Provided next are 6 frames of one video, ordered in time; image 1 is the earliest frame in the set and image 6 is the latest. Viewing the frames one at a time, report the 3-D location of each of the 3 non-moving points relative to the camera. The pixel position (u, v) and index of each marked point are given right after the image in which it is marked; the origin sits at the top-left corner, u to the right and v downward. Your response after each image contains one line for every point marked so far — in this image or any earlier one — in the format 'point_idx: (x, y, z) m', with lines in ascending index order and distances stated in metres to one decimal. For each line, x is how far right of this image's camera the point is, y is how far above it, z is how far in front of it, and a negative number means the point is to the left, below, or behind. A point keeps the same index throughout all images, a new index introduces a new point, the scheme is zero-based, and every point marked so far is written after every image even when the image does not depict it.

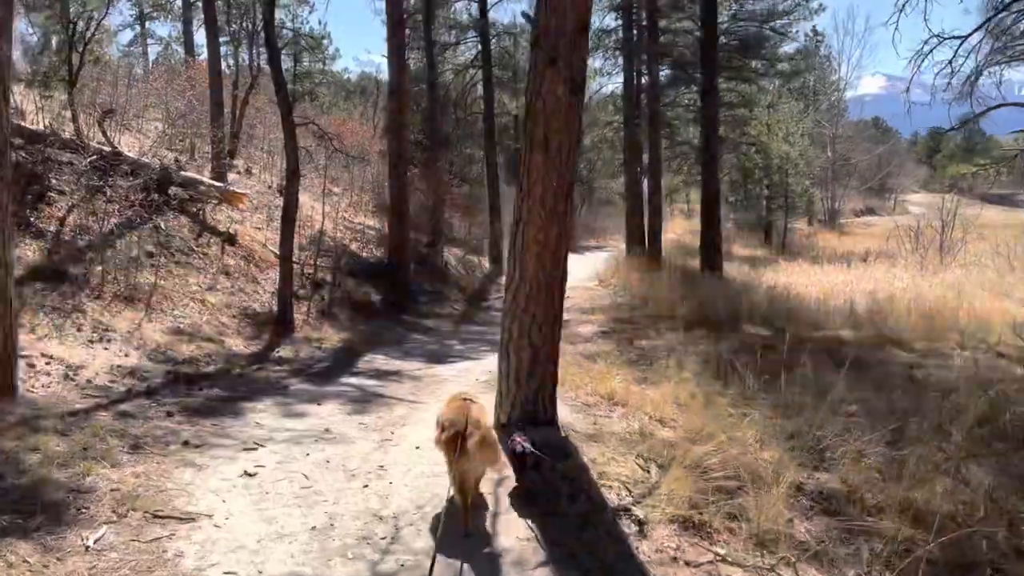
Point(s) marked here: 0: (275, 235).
0: (-4.6, +1.0, +16.2) m
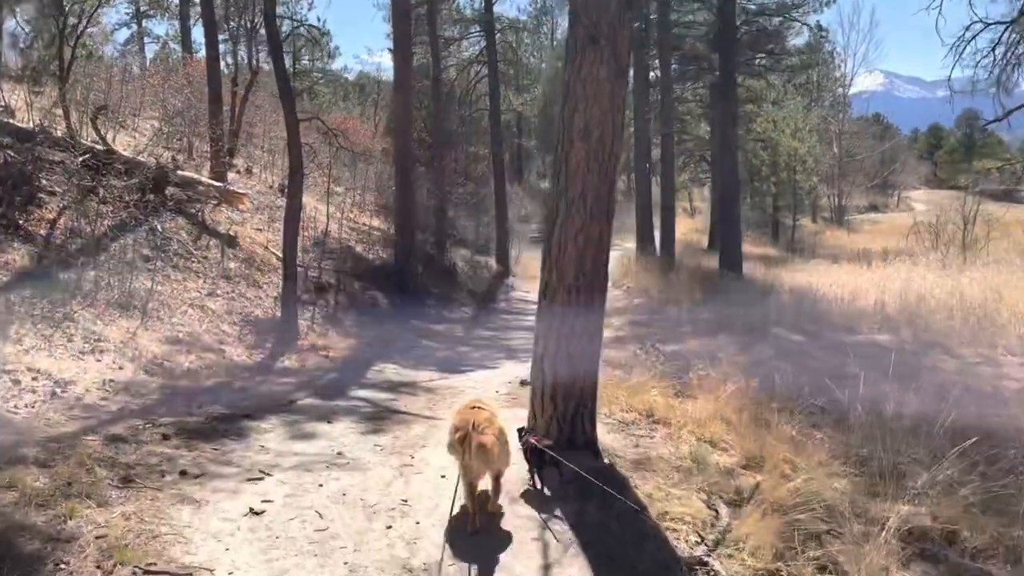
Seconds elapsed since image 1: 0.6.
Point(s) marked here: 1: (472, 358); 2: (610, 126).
0: (-4.4, +1.0, +15.5) m
1: (-0.6, -0.9, +11.6) m
2: (+0.6, +1.0, +5.2) m
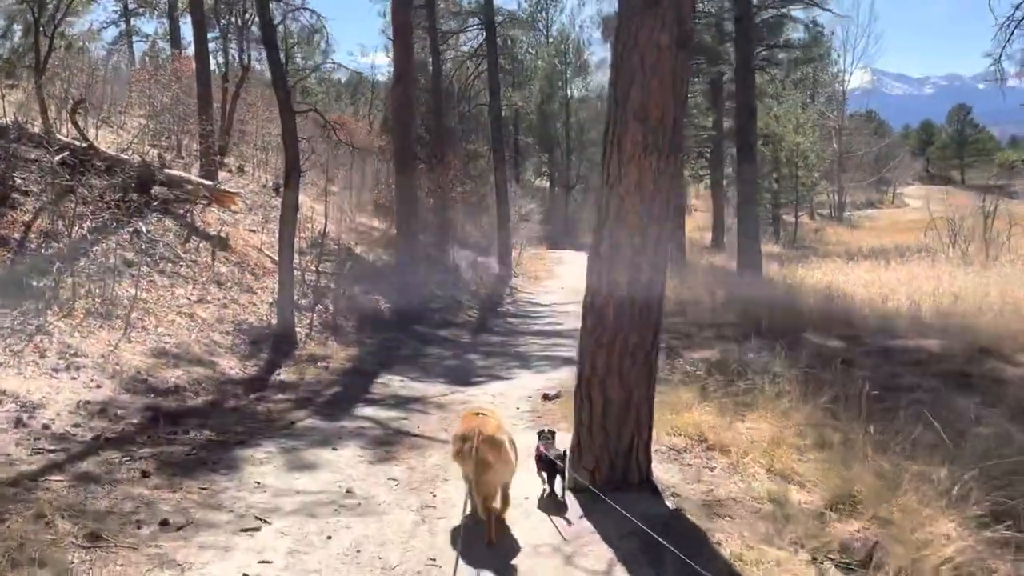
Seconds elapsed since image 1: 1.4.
0: (-4.2, +0.9, +14.7) m
1: (-0.4, -1.0, +10.8) m
2: (+0.8, +1.0, +4.3) m
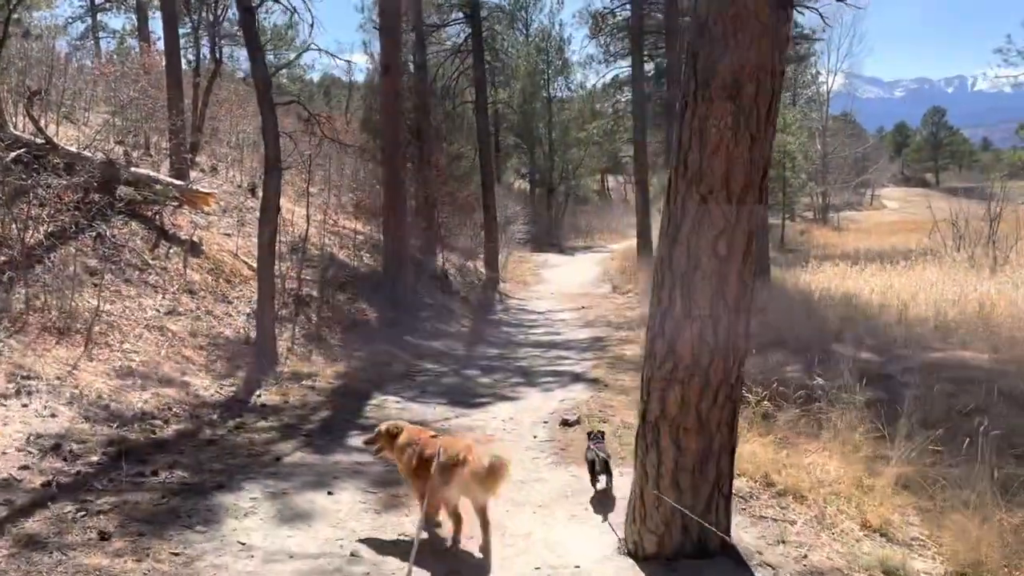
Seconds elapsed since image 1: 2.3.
0: (-4.3, +0.7, +13.6) m
1: (-0.3, -1.1, +9.8) m
2: (+1.1, +0.9, +3.5) m
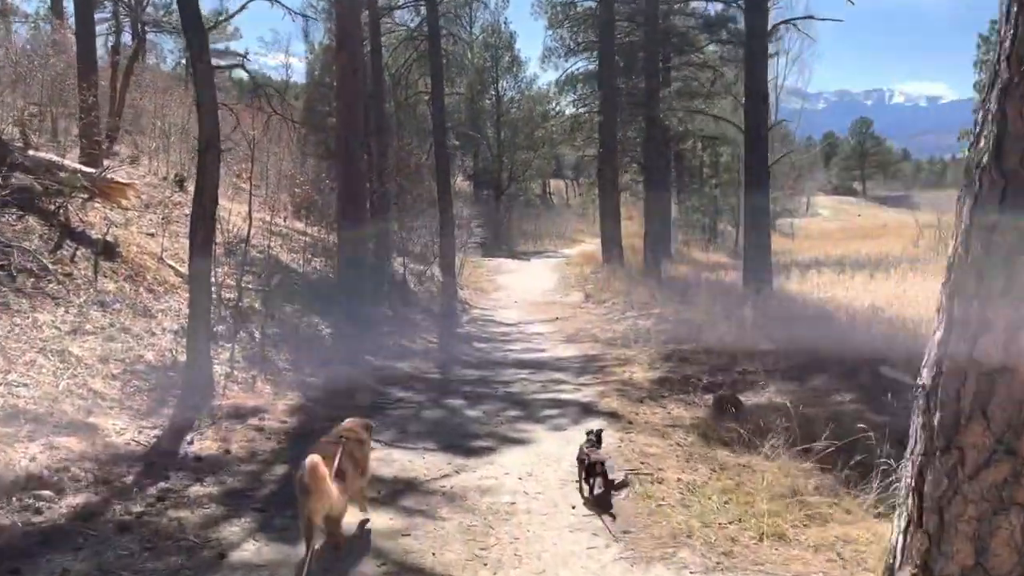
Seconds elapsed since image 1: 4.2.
0: (-4.6, +0.6, +11.5) m
1: (-0.4, -1.2, +8.0) m
2: (+1.5, +0.8, +1.8) m
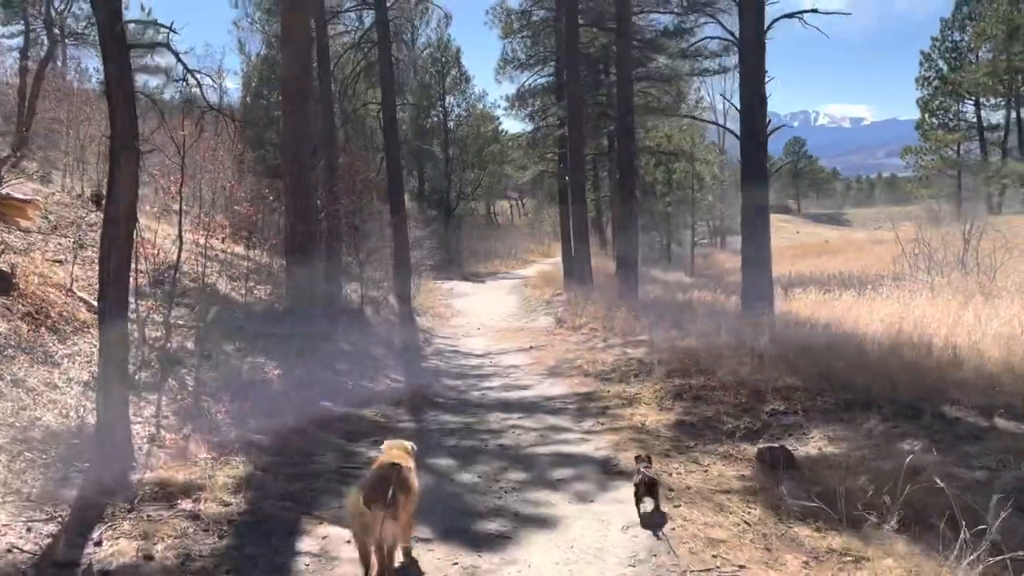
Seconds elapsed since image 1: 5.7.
0: (-4.9, +0.2, +9.6) m
1: (-0.3, -1.5, +6.4) m
2: (+2.0, +0.7, +0.4) m
